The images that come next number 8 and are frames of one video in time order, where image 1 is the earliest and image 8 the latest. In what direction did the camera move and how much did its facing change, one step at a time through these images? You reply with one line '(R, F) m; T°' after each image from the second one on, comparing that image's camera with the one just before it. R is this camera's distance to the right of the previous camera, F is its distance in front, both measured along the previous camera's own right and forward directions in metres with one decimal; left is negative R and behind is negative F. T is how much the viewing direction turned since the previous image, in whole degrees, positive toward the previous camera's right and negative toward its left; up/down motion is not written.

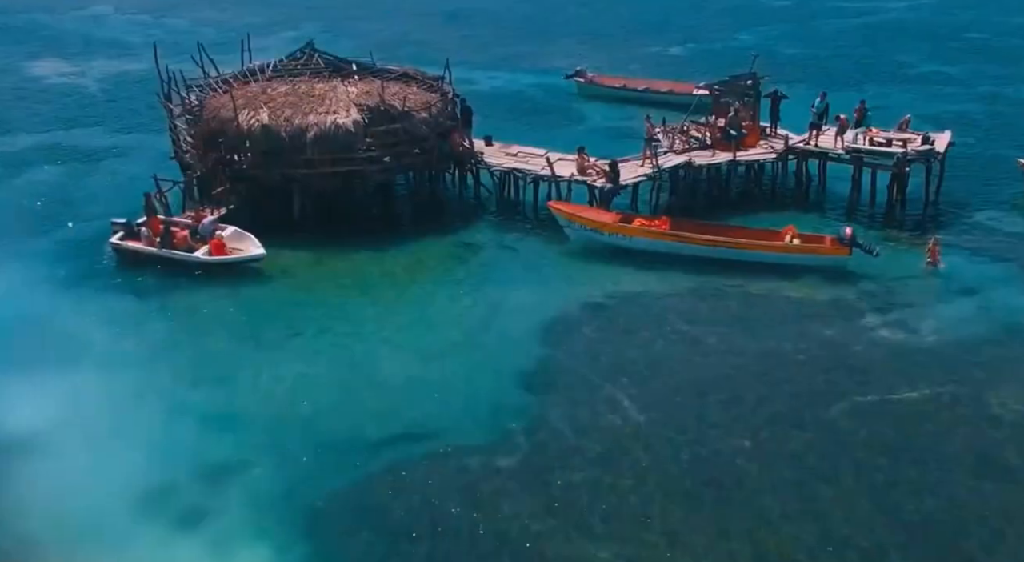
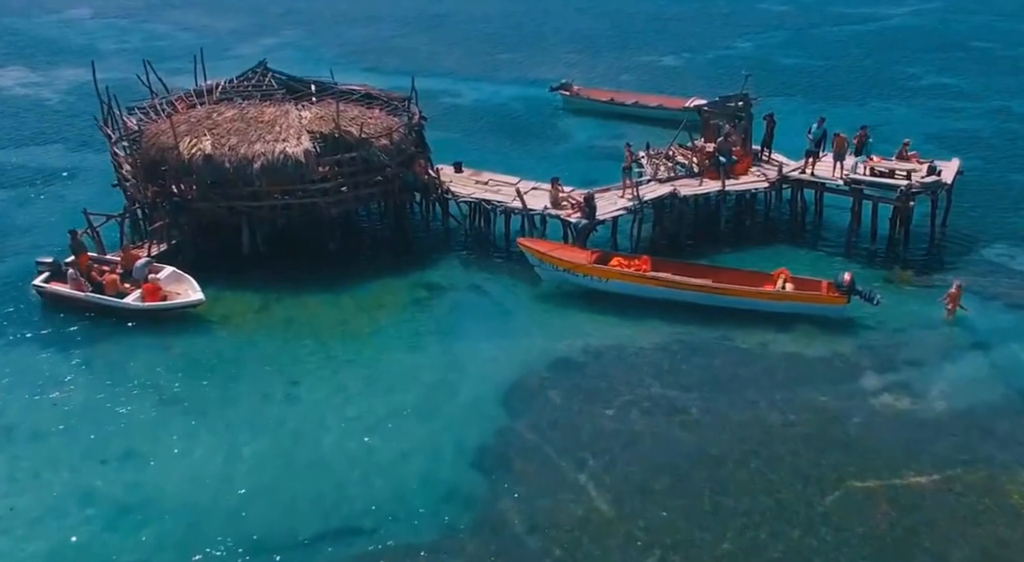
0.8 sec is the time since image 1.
(+1.7, +3.9) m; 0°
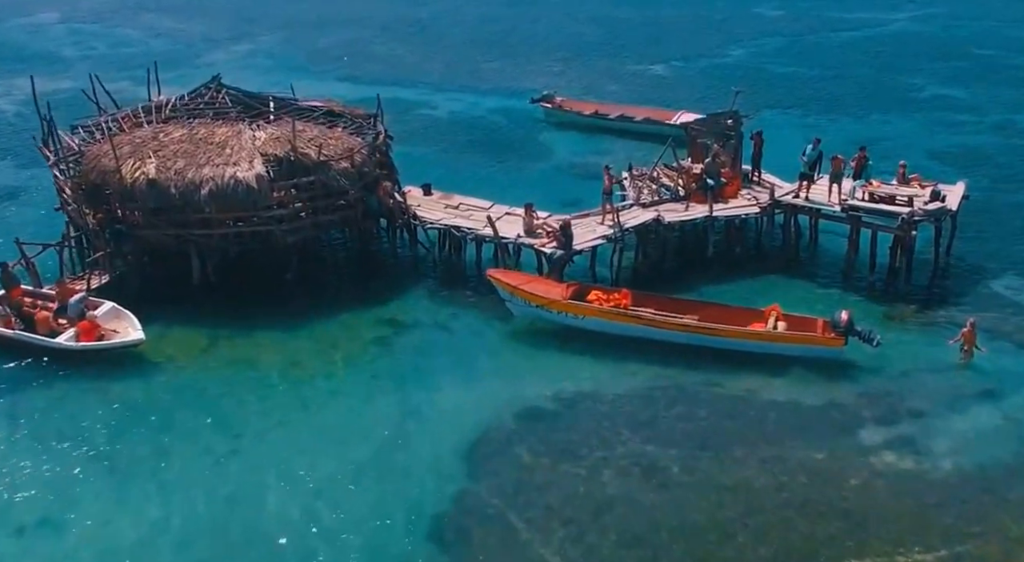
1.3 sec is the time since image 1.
(+1.0, +3.1) m; 0°
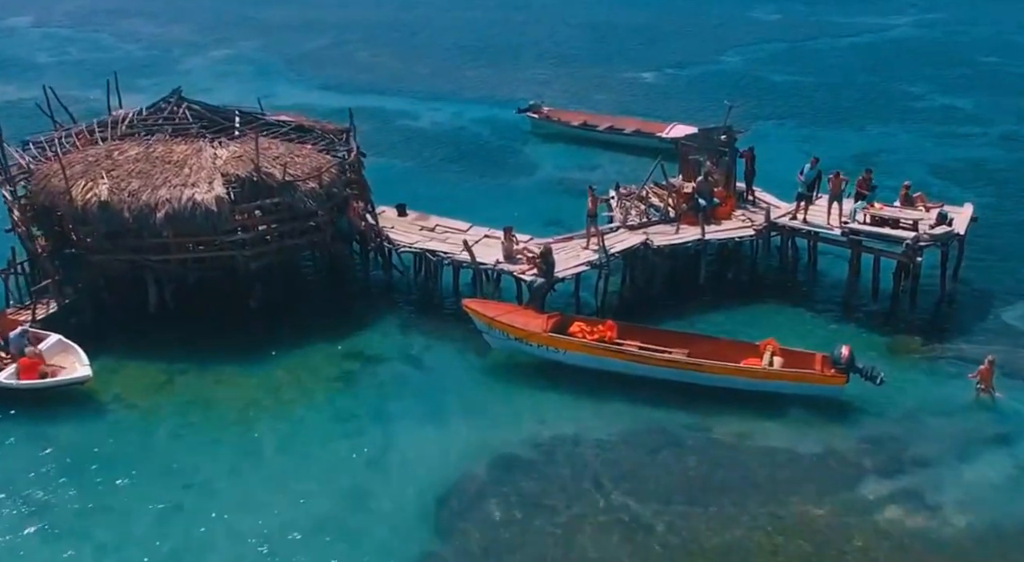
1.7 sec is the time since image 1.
(+0.7, +2.5) m; 0°
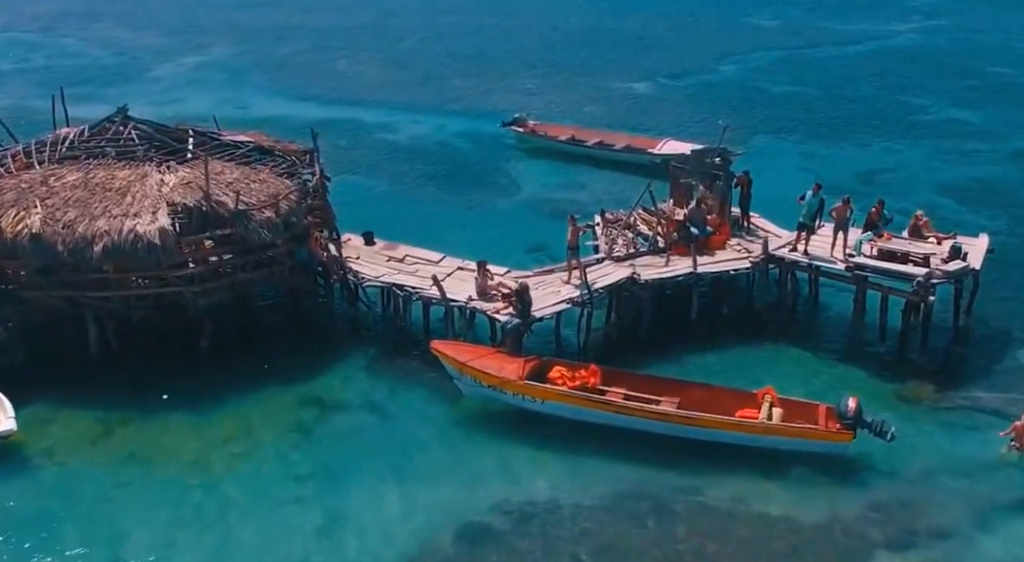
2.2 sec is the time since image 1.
(+0.8, +3.2) m; 0°
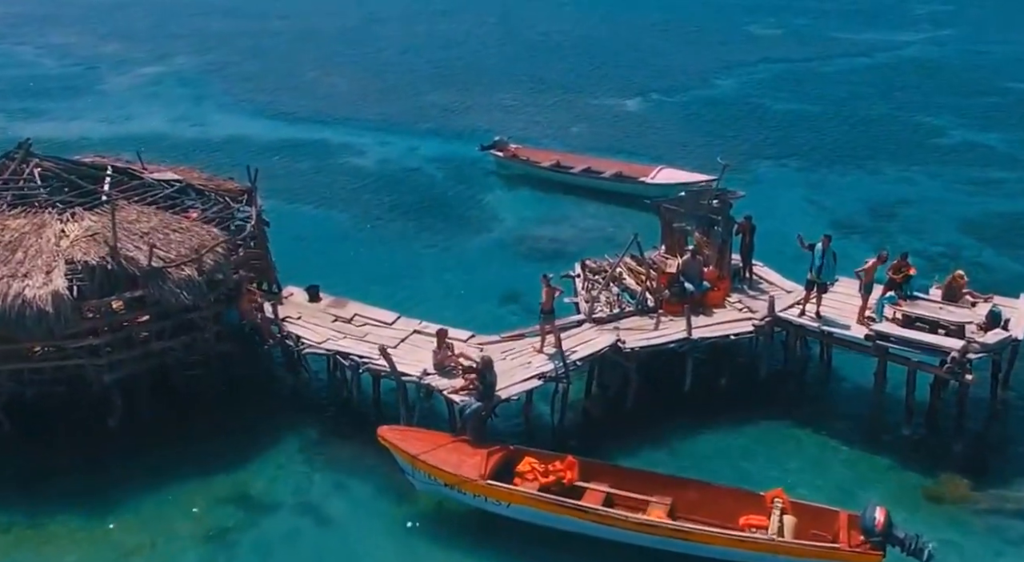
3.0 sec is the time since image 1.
(+1.0, +5.1) m; 0°
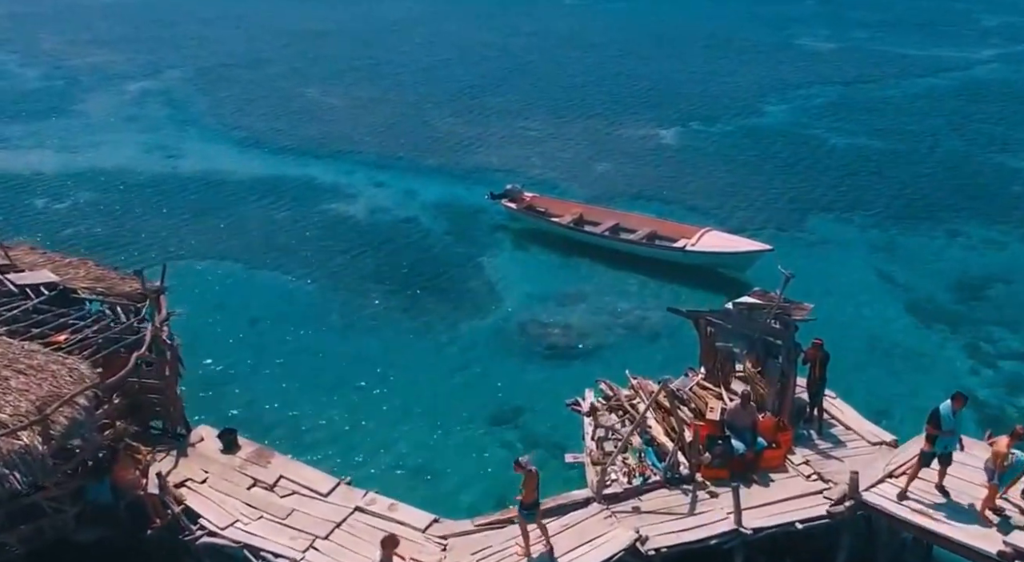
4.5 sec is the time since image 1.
(+1.3, +8.8) m; -2°
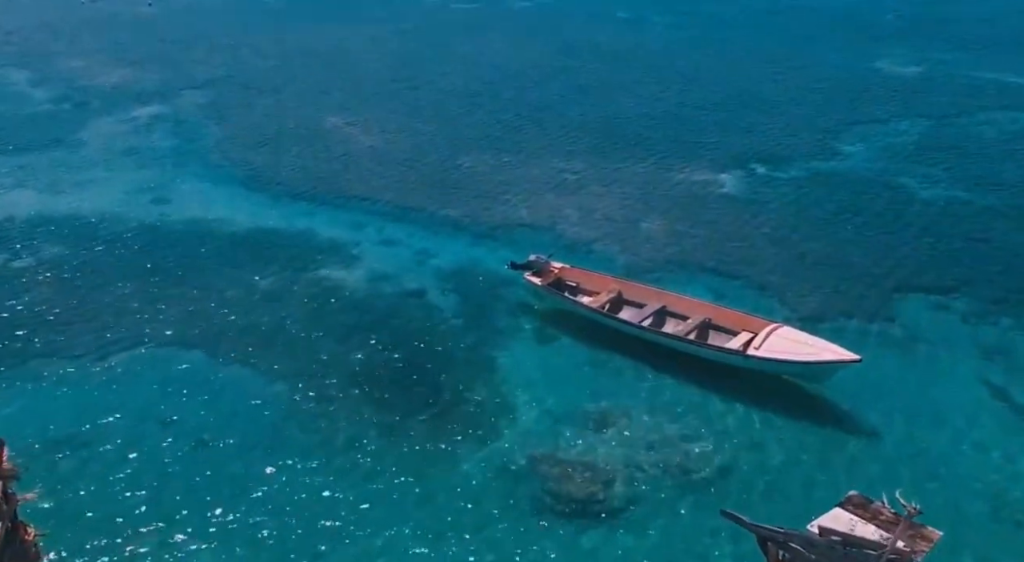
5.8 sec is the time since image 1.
(+1.4, +8.4) m; -3°
